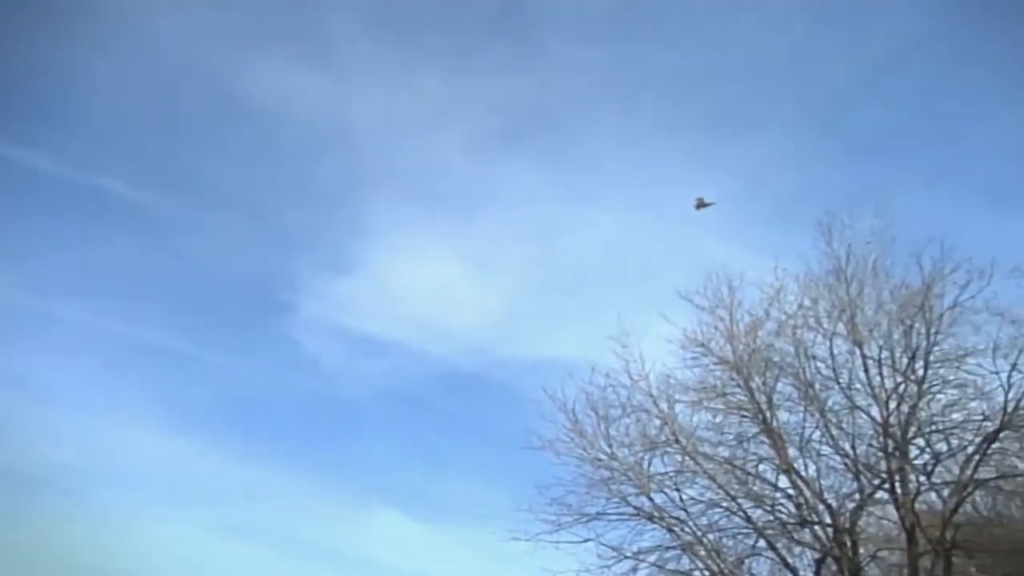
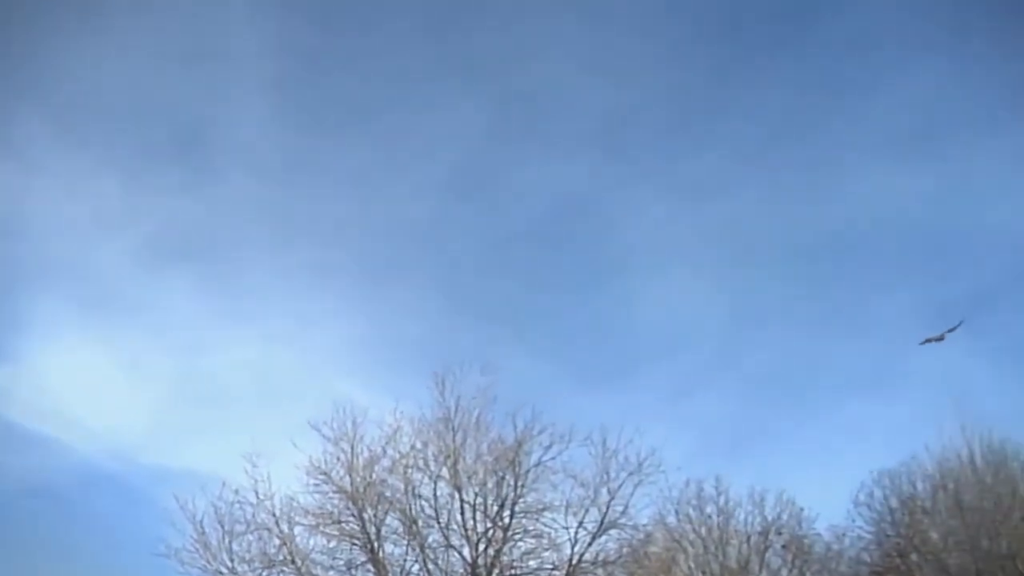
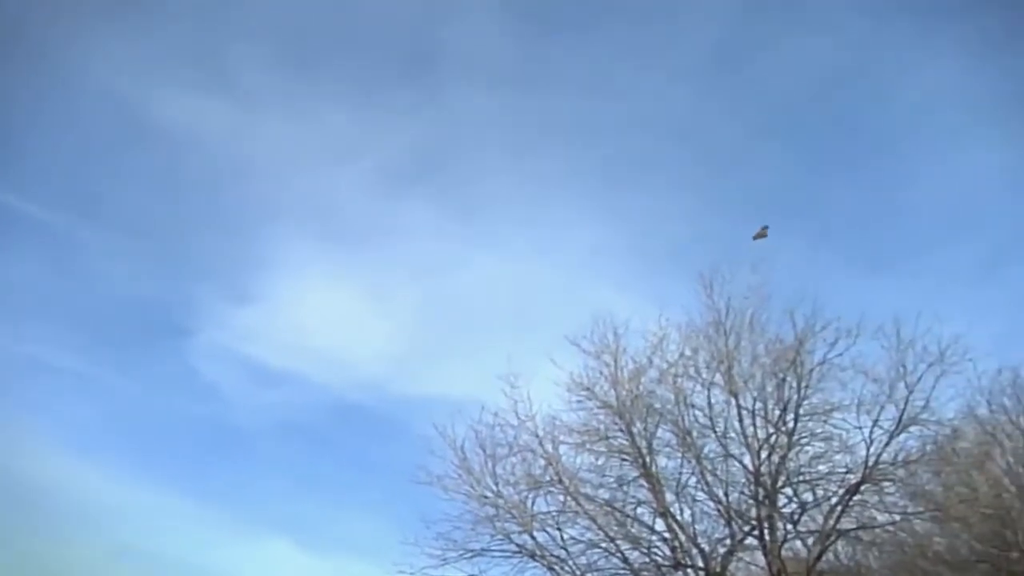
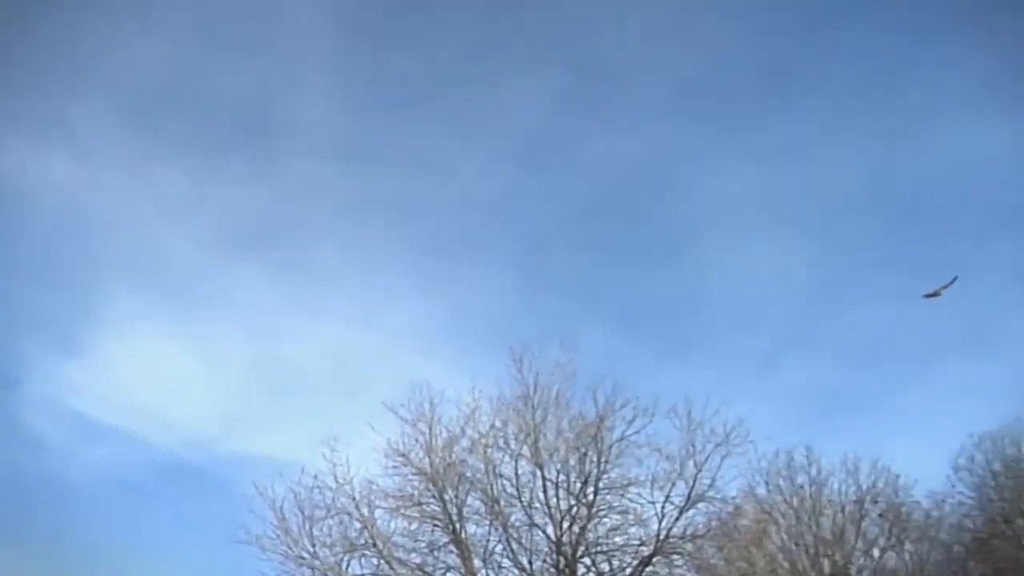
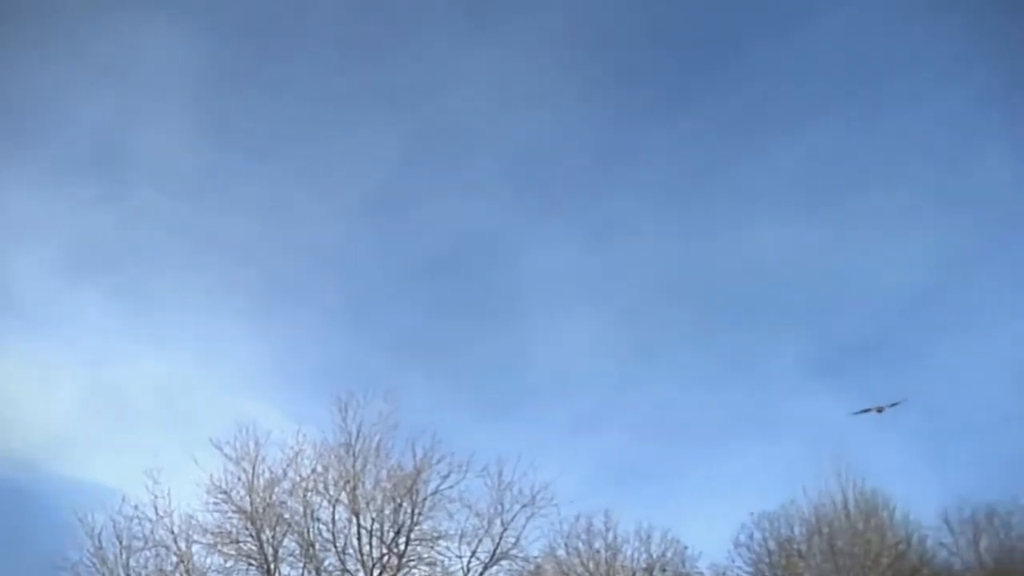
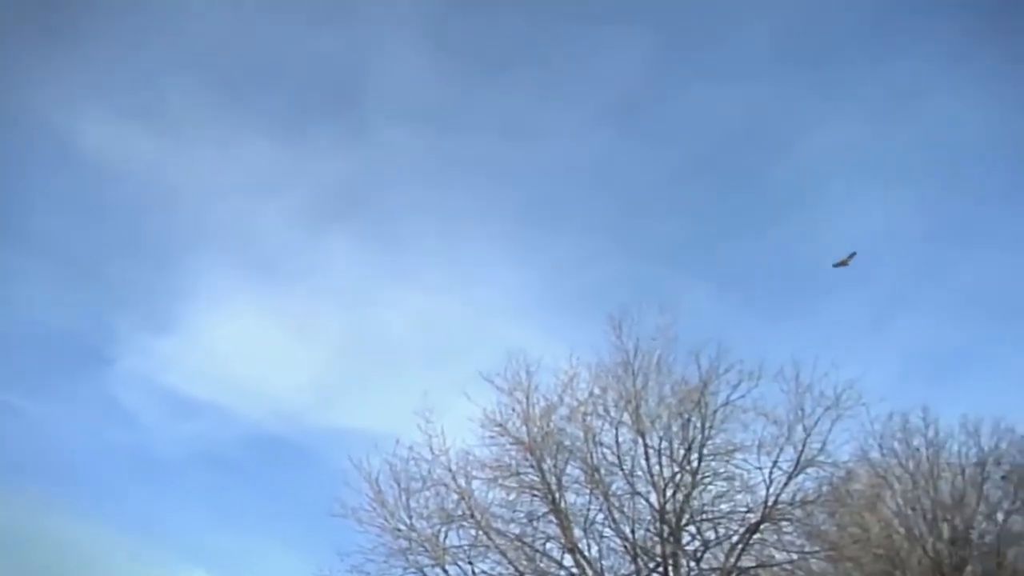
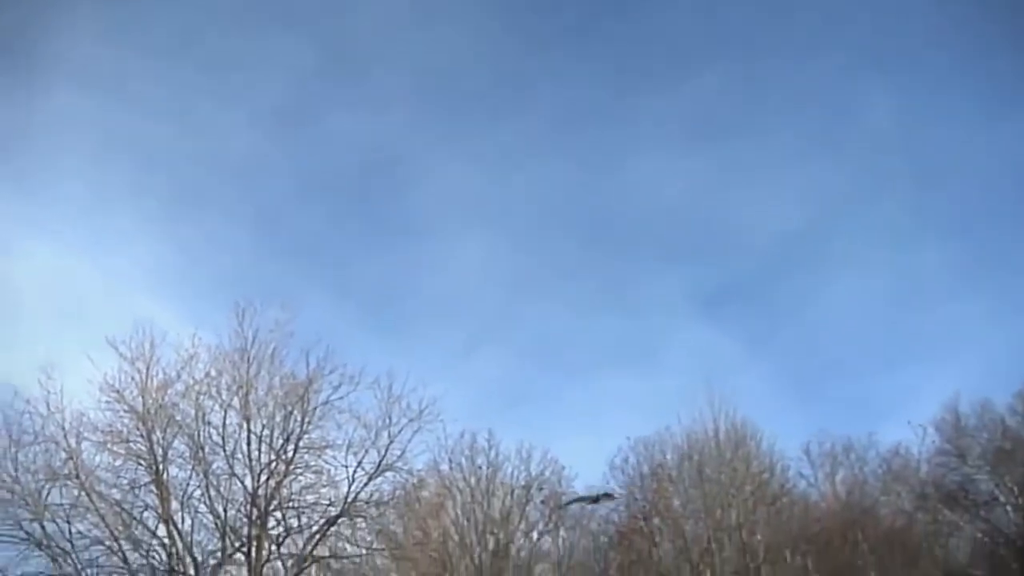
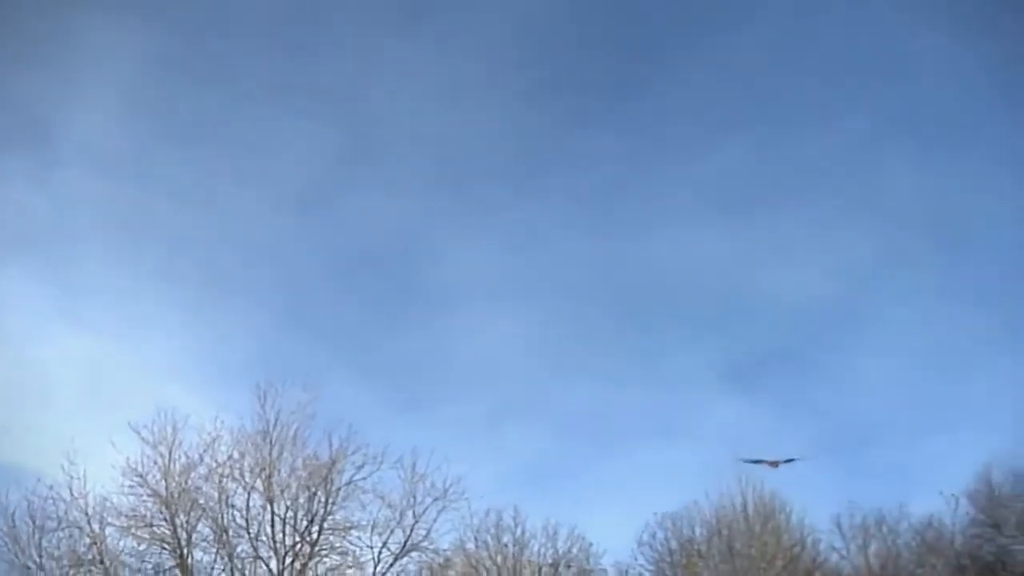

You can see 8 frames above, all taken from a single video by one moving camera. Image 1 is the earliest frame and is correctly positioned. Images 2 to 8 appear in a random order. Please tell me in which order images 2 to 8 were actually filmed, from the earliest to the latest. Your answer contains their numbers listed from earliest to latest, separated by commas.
3, 6, 4, 2, 5, 8, 7
